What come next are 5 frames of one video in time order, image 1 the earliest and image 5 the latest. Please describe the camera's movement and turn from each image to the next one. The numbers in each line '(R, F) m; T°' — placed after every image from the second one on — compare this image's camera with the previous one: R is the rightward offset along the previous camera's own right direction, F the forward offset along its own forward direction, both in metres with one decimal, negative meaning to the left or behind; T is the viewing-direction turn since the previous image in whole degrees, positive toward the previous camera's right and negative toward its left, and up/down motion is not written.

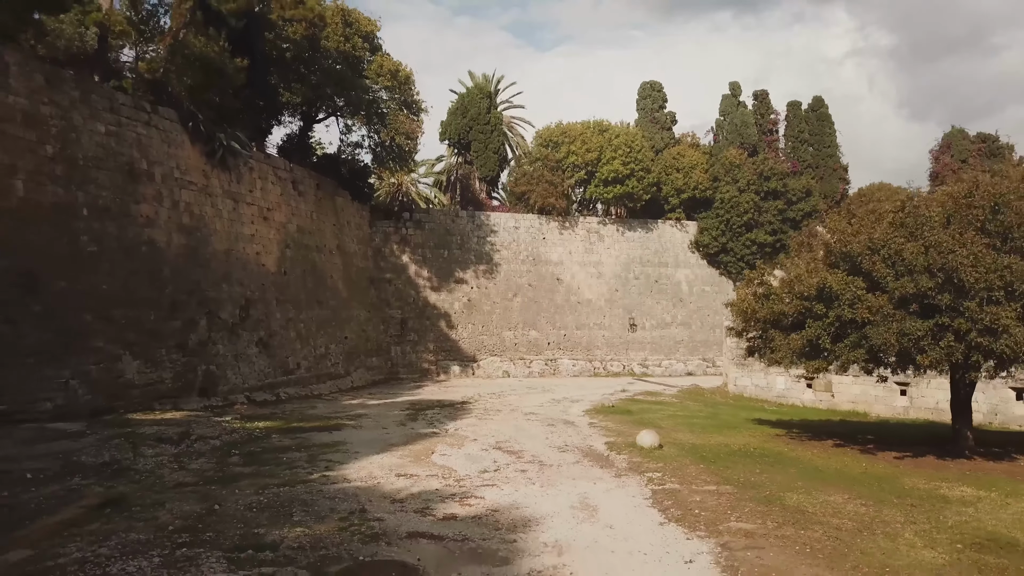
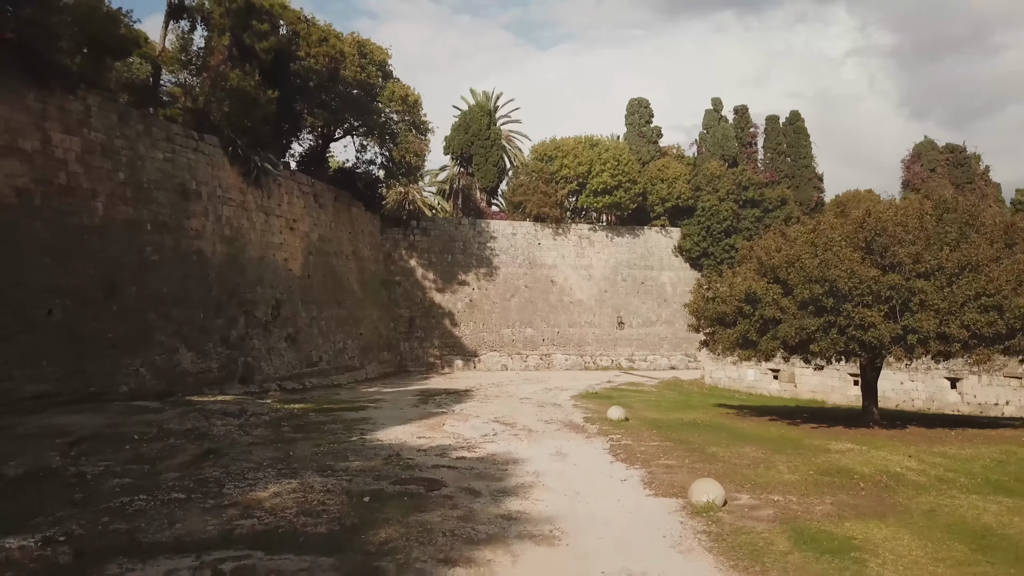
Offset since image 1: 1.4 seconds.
(+0.1, -2.2) m; 0°
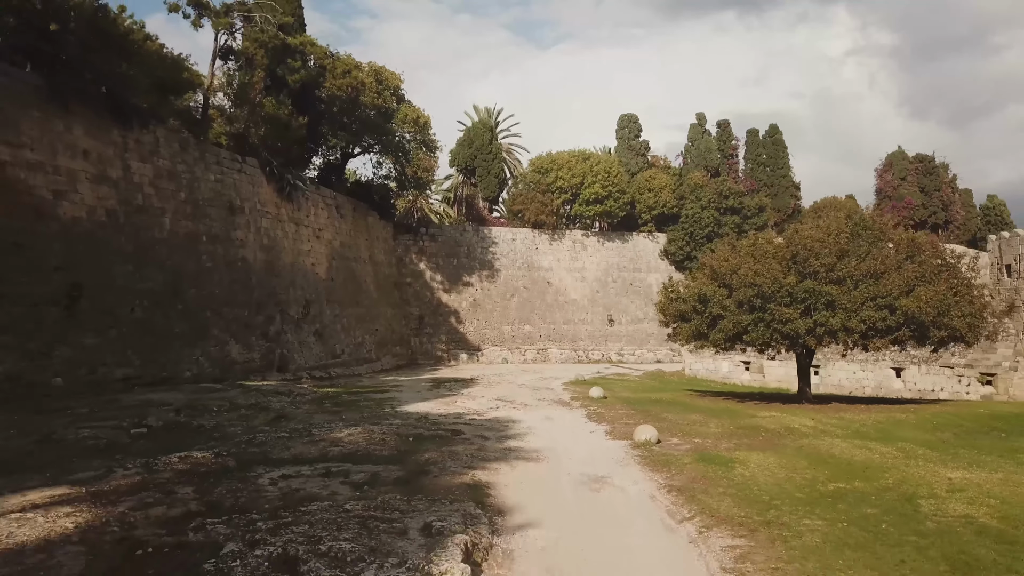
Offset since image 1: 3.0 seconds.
(0.0, -2.6) m; 0°
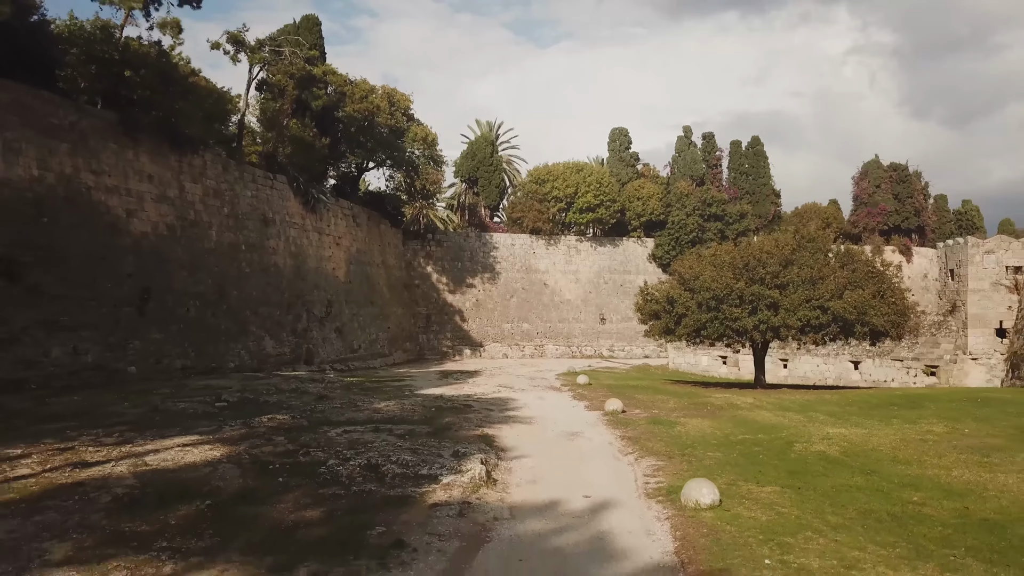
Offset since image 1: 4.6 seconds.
(0.0, -2.5) m; 0°
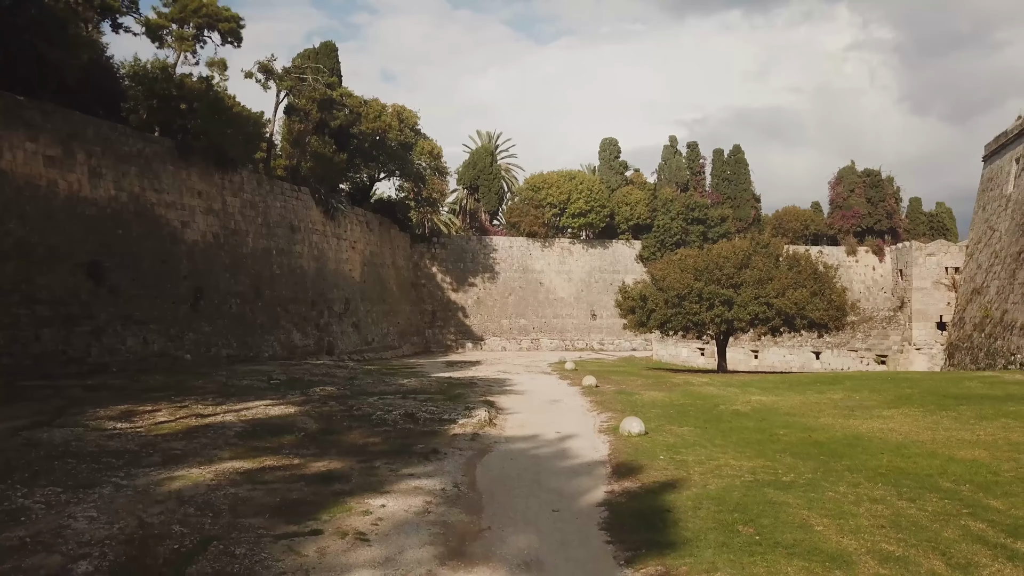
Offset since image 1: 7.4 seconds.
(+0.1, -2.7) m; 0°
